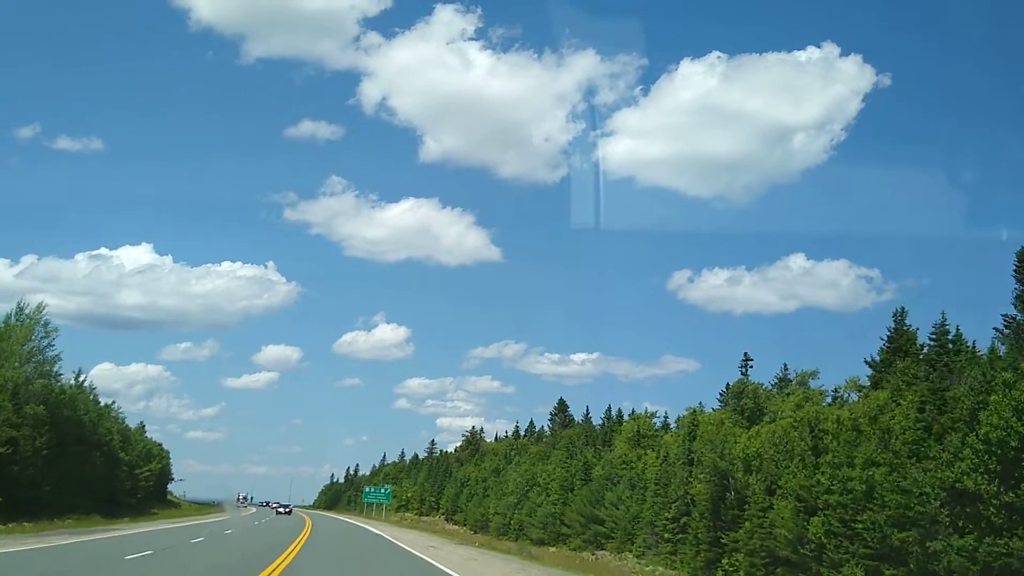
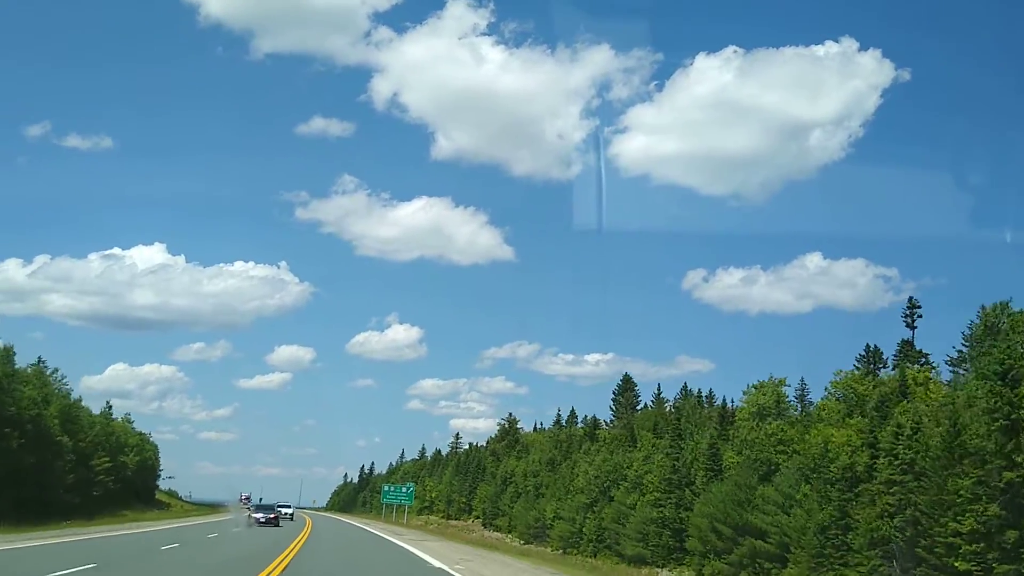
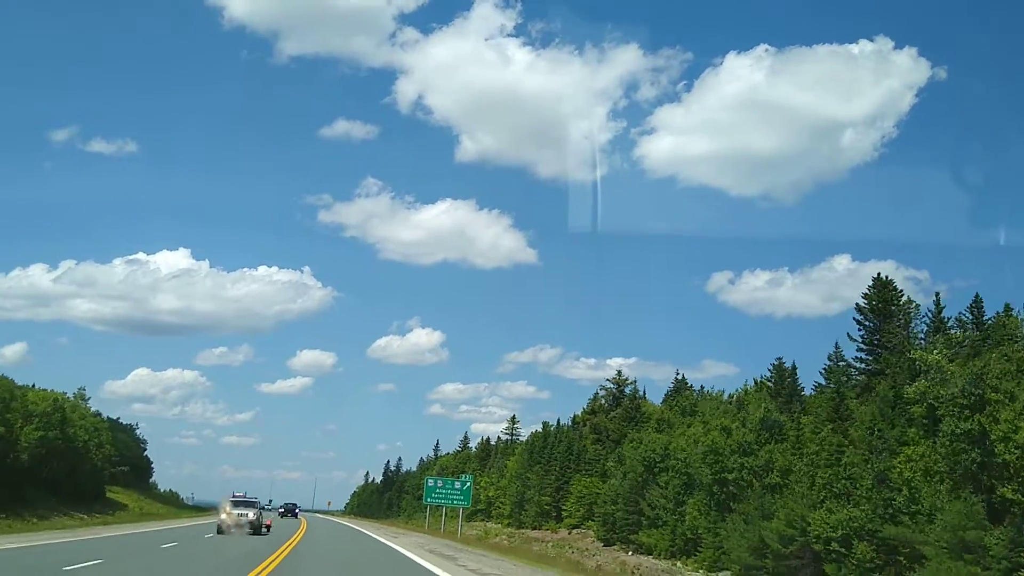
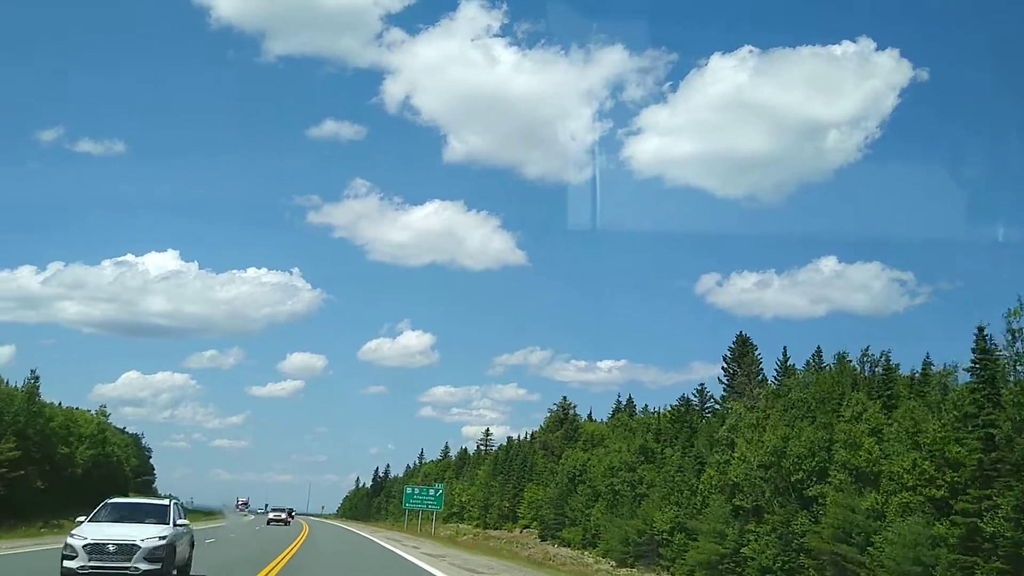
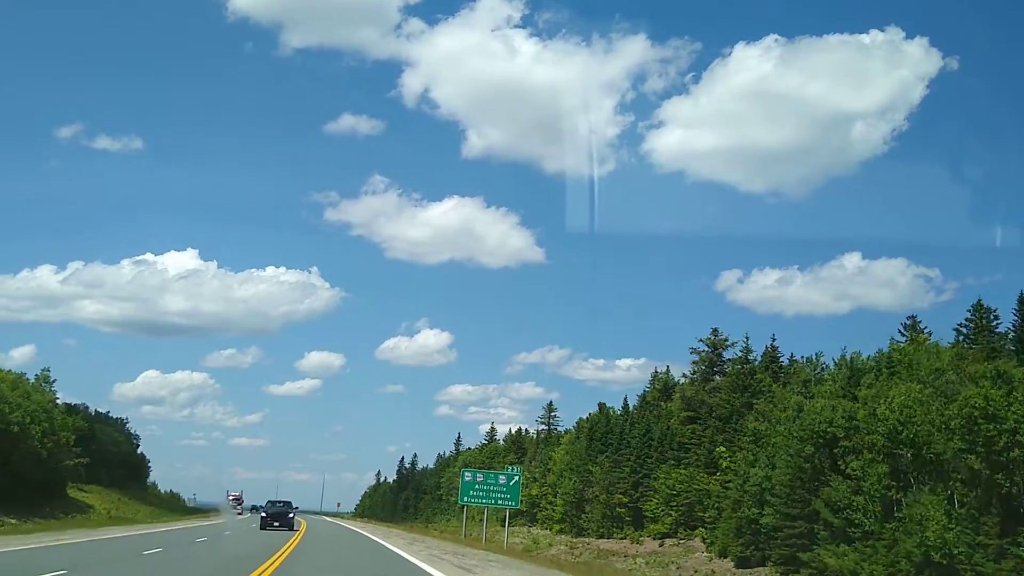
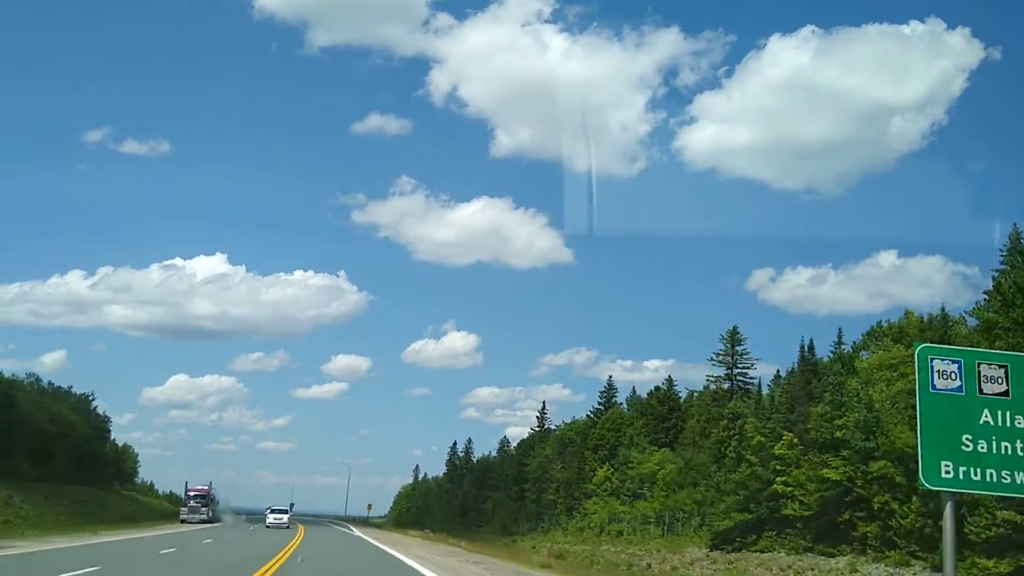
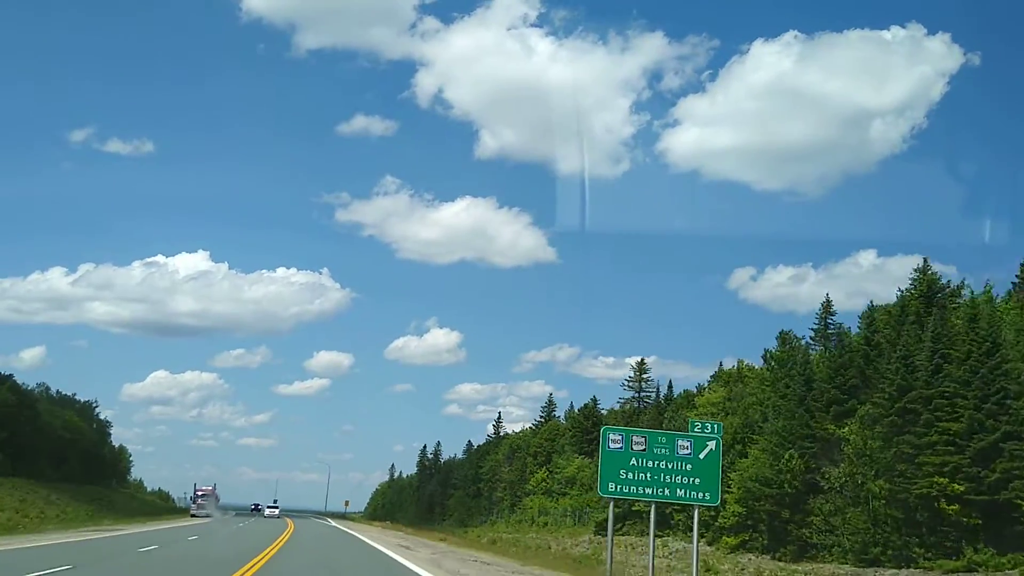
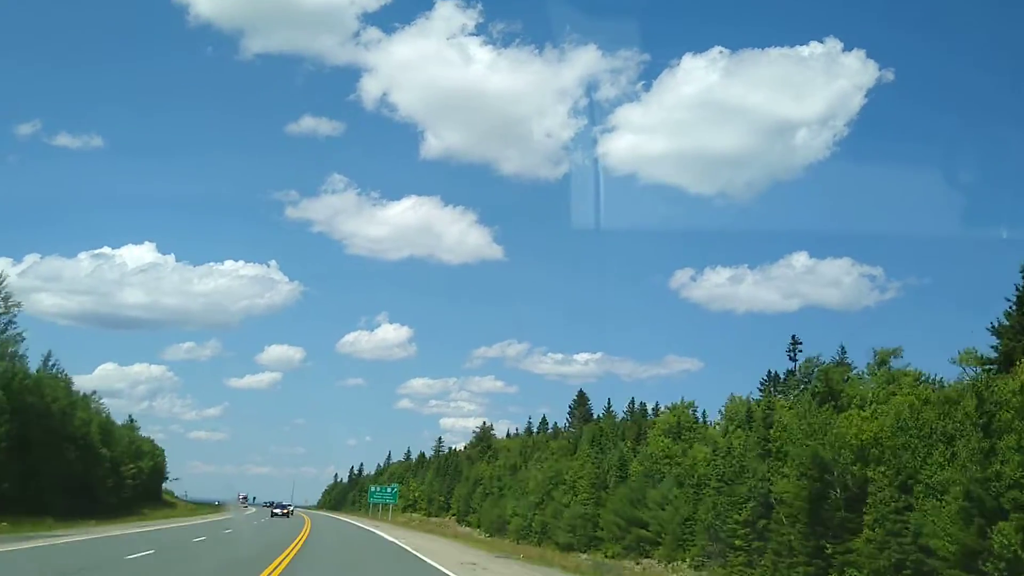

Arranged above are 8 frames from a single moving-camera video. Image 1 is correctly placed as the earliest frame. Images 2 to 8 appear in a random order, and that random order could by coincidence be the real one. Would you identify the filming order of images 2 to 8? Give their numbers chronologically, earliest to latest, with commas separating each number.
8, 2, 4, 3, 5, 7, 6
